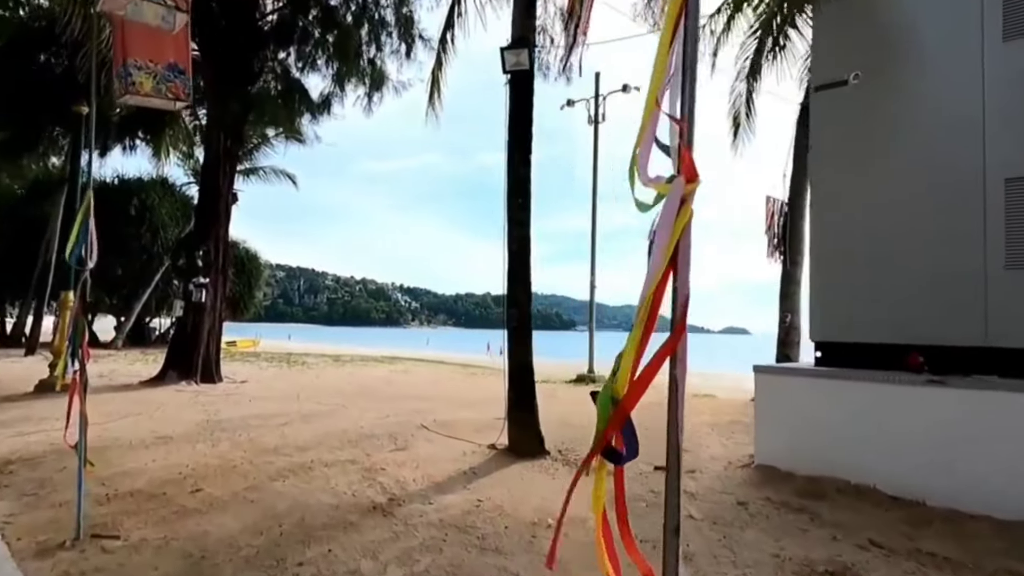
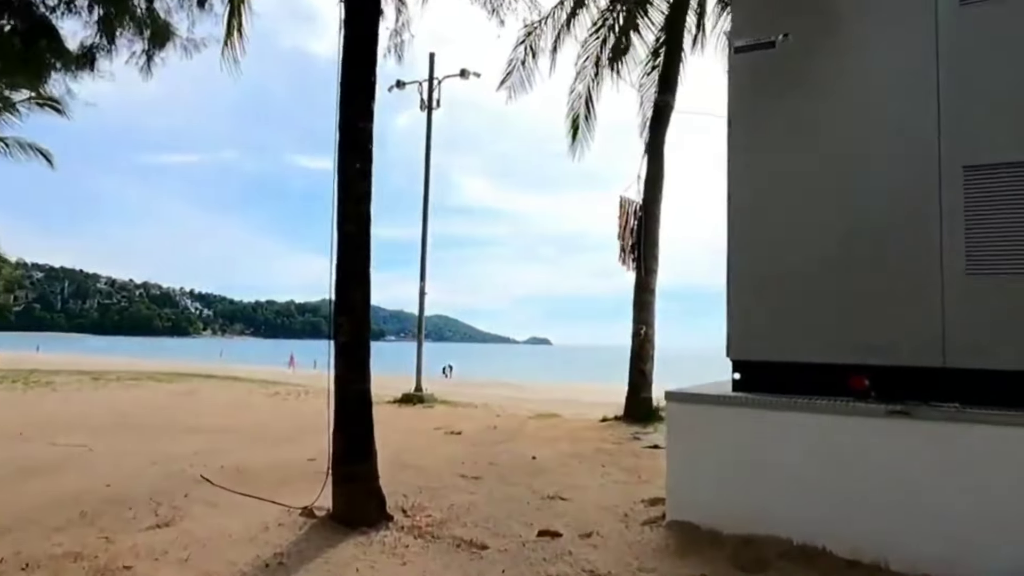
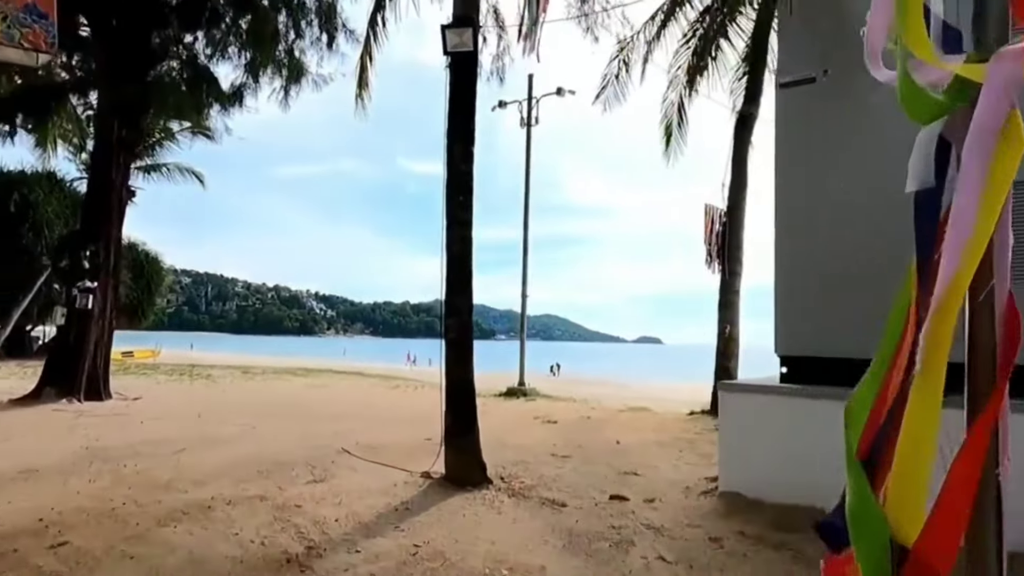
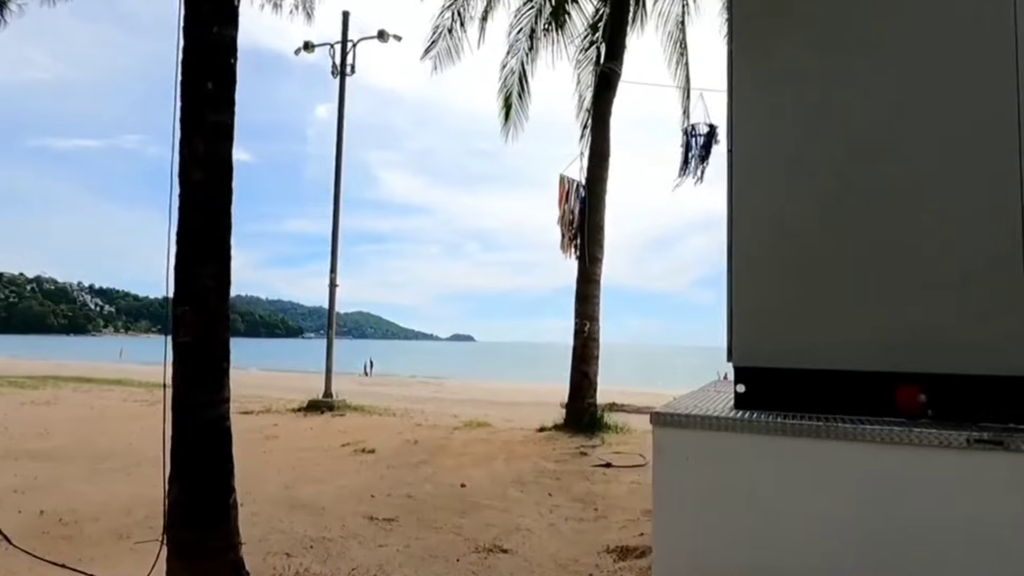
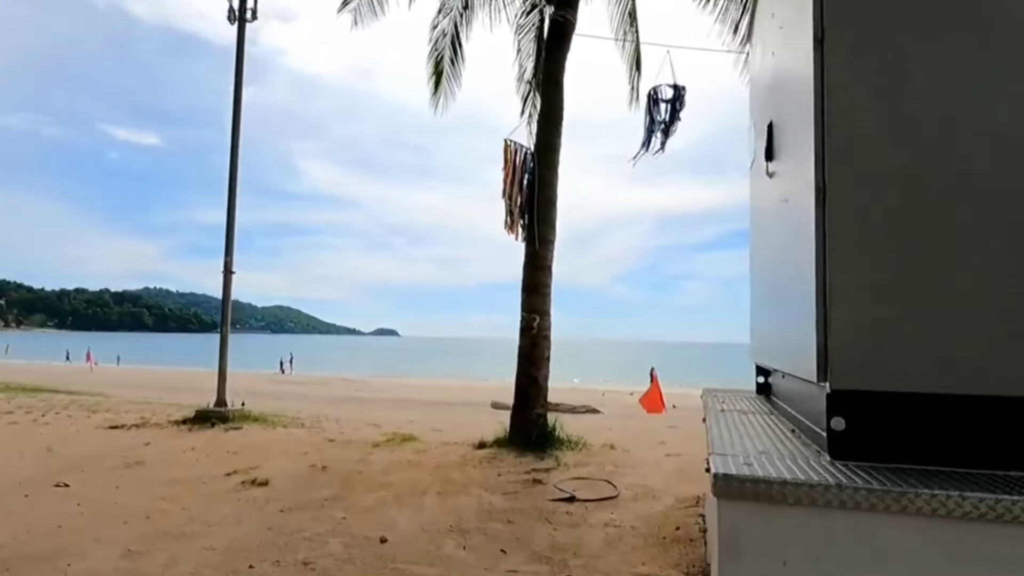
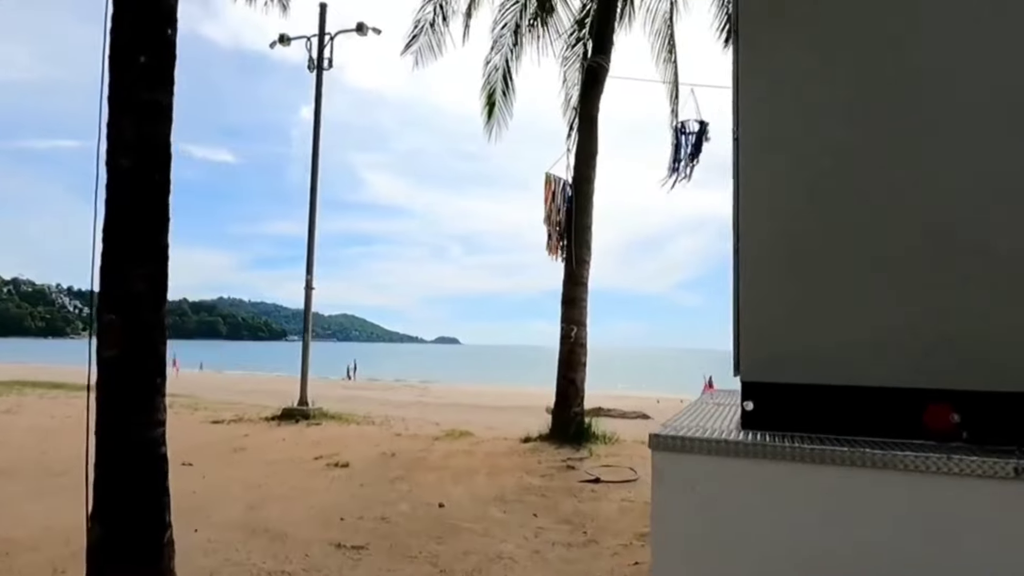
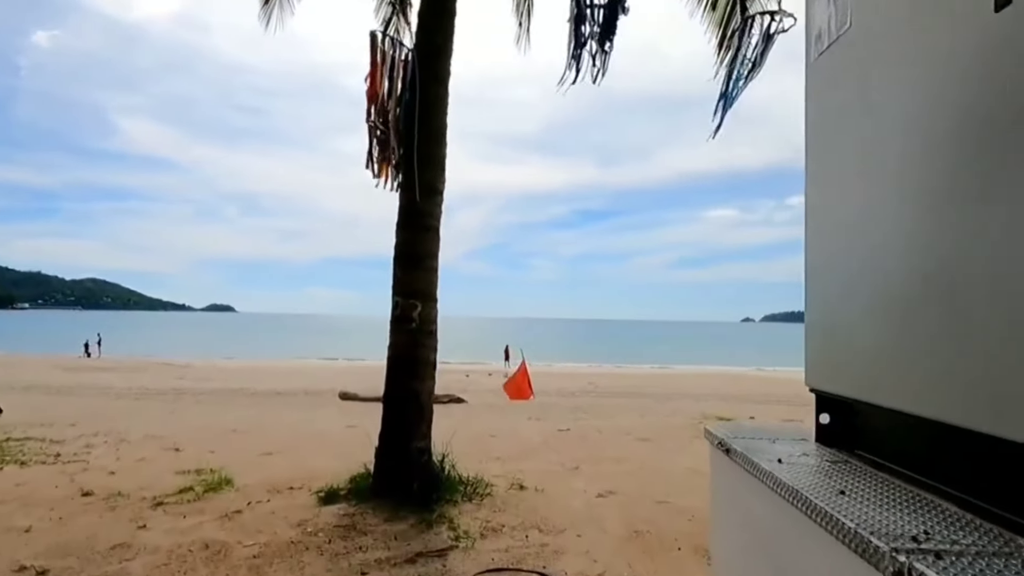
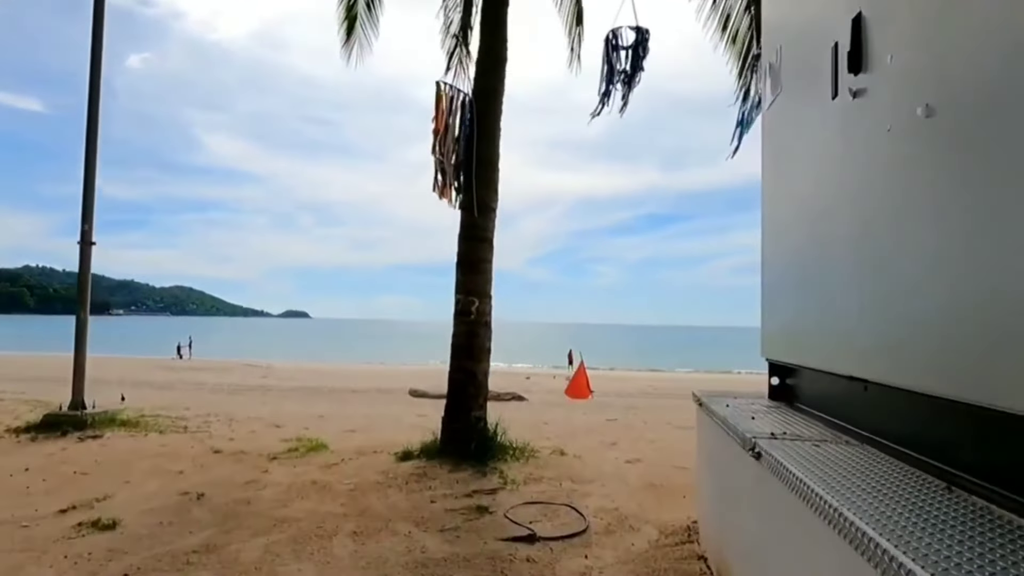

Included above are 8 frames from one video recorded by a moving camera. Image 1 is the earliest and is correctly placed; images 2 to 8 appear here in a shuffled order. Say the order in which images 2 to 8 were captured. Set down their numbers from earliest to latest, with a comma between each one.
3, 2, 4, 6, 5, 8, 7
